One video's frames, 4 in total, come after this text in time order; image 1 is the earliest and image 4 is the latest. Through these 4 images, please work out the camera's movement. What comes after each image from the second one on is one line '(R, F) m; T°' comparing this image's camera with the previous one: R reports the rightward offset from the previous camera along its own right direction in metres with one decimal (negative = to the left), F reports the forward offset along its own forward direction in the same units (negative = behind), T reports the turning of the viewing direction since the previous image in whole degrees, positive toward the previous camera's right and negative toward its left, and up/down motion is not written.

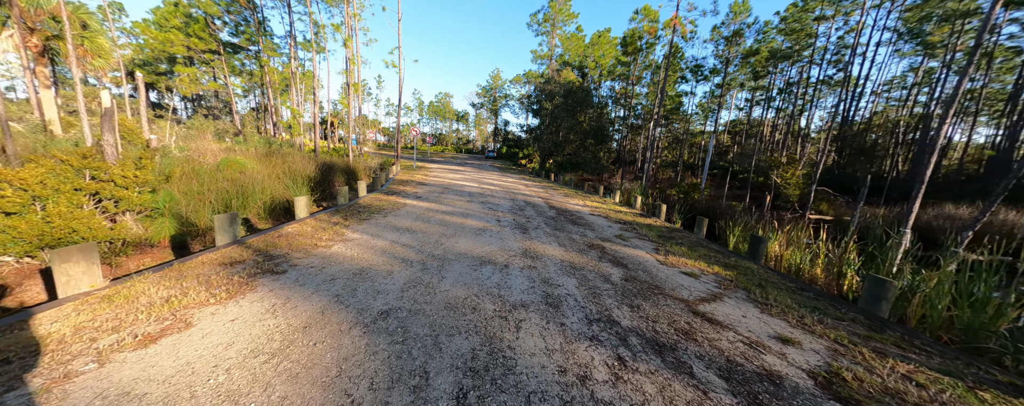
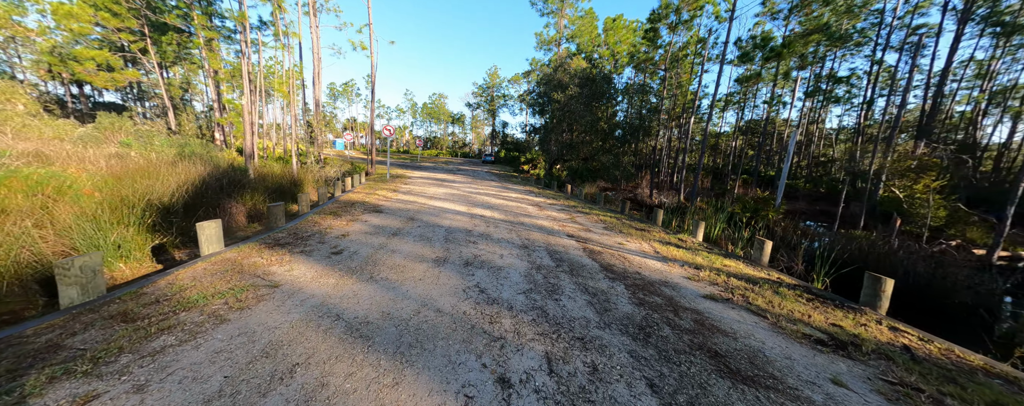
(-0.2, +4.1) m; 0°
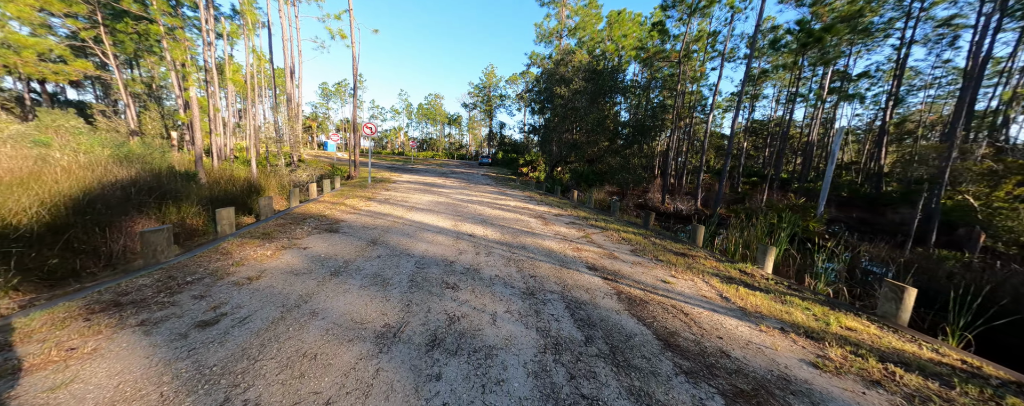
(0.0, +1.6) m; 0°
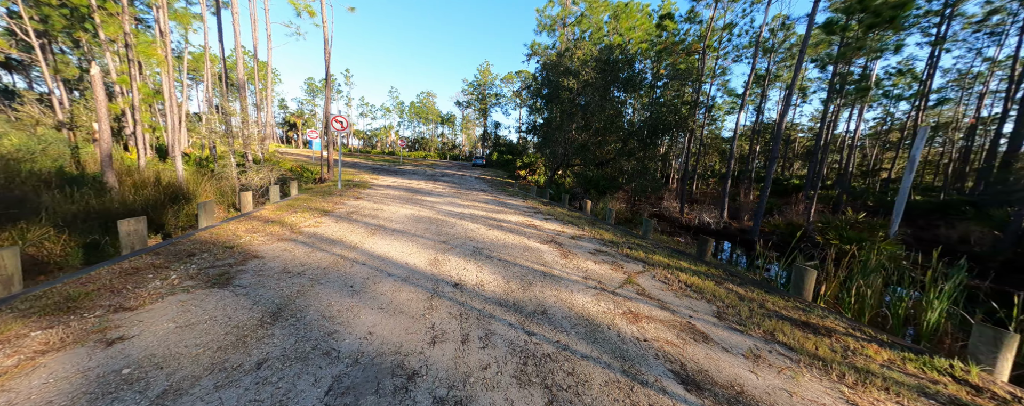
(-0.2, +2.0) m; +1°
